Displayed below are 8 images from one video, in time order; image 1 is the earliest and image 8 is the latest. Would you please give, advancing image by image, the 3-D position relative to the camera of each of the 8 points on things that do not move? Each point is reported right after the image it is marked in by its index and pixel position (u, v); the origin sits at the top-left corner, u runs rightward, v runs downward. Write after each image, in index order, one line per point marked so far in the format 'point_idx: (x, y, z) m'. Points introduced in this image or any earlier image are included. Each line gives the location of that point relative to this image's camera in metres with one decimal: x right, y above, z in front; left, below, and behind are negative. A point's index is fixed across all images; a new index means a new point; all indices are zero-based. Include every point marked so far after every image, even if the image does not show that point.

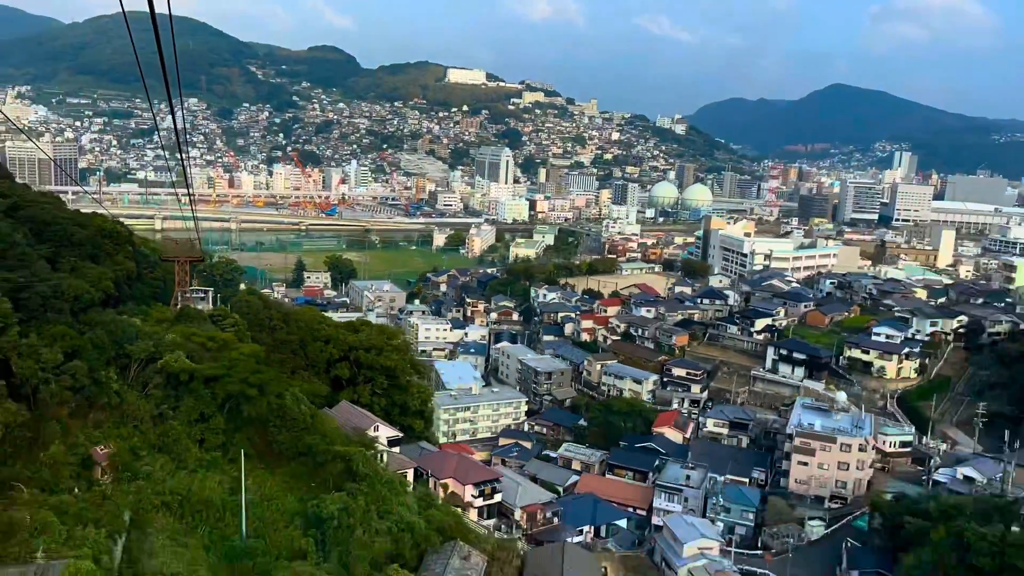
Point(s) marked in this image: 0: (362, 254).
0: (-2.6, +0.6, +14.8) m
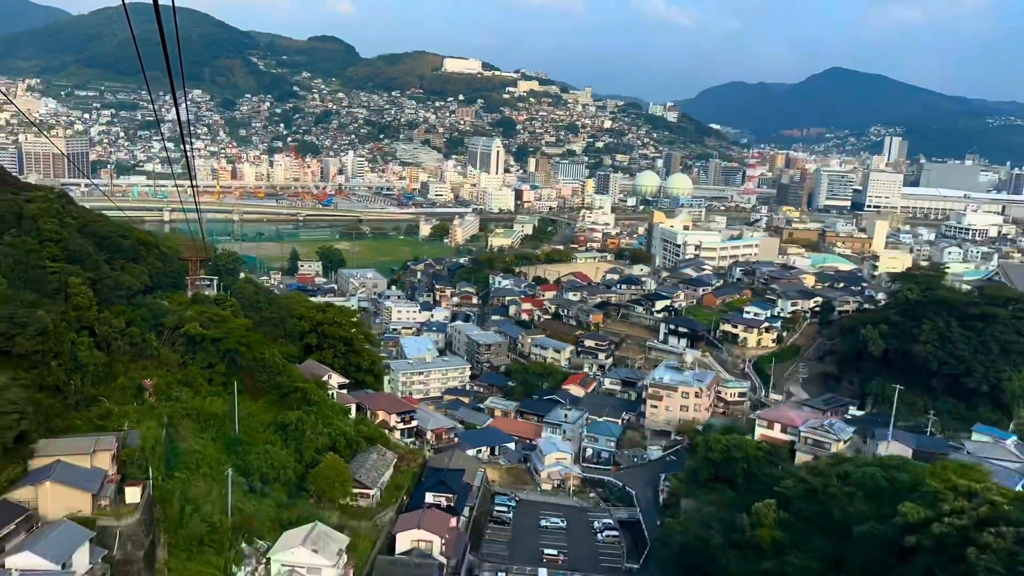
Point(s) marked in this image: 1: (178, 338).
0: (-3.1, +0.9, +16.3) m
1: (-1.6, -0.3, +4.0) m
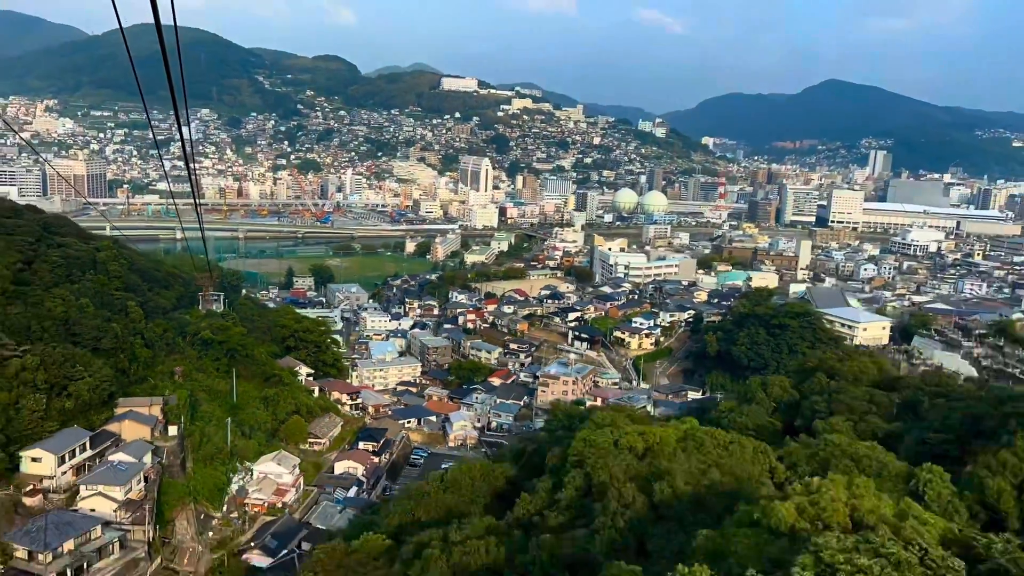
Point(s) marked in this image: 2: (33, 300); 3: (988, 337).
0: (-3.7, +0.6, +18.4) m
1: (-2.3, -0.4, +6.1) m
2: (-3.0, 0.0, +5.2) m
3: (+4.1, -0.5, +7.2) m
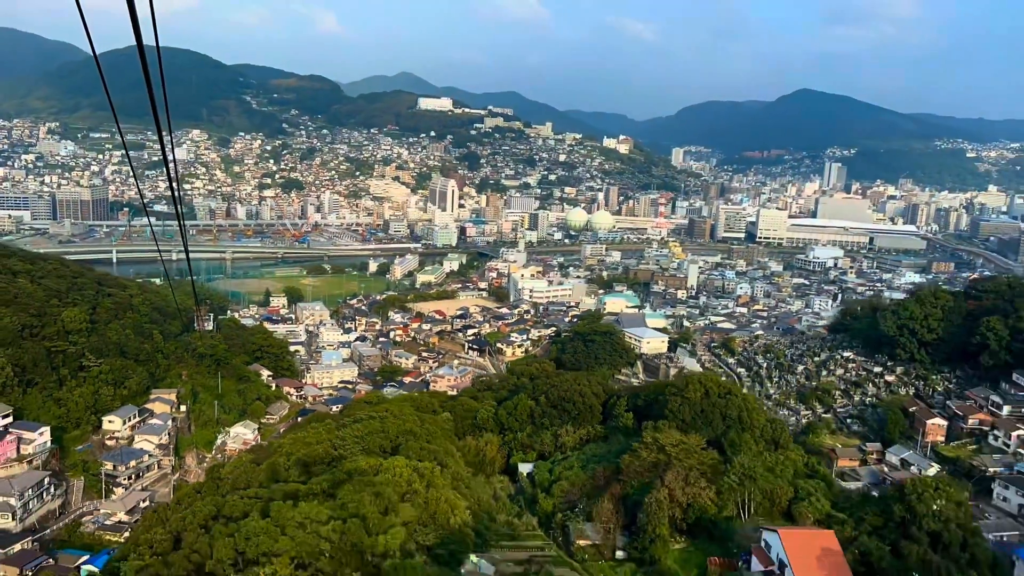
0: (-5.2, +0.2, +22.0) m
1: (-3.7, -0.8, +9.7) m
2: (-4.4, -0.4, +8.8) m
3: (+2.7, -0.8, +10.8) m
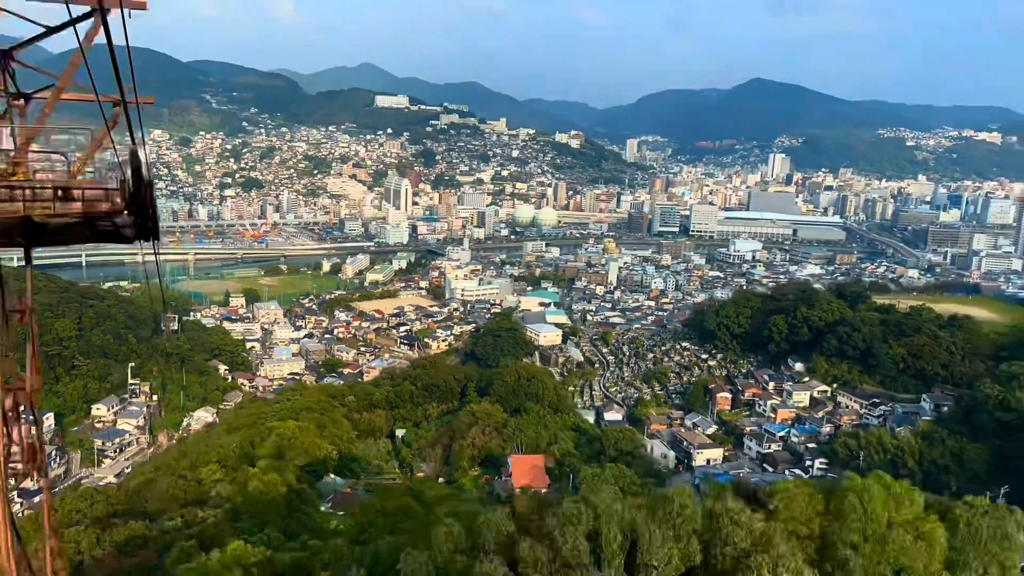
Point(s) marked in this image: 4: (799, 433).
0: (-7.0, +0.2, +23.9) m
1: (-5.0, -0.9, +11.7) m
2: (-5.6, -0.6, +10.8) m
3: (+1.4, -0.9, +13.1) m
4: (+2.8, -1.4, +7.9) m
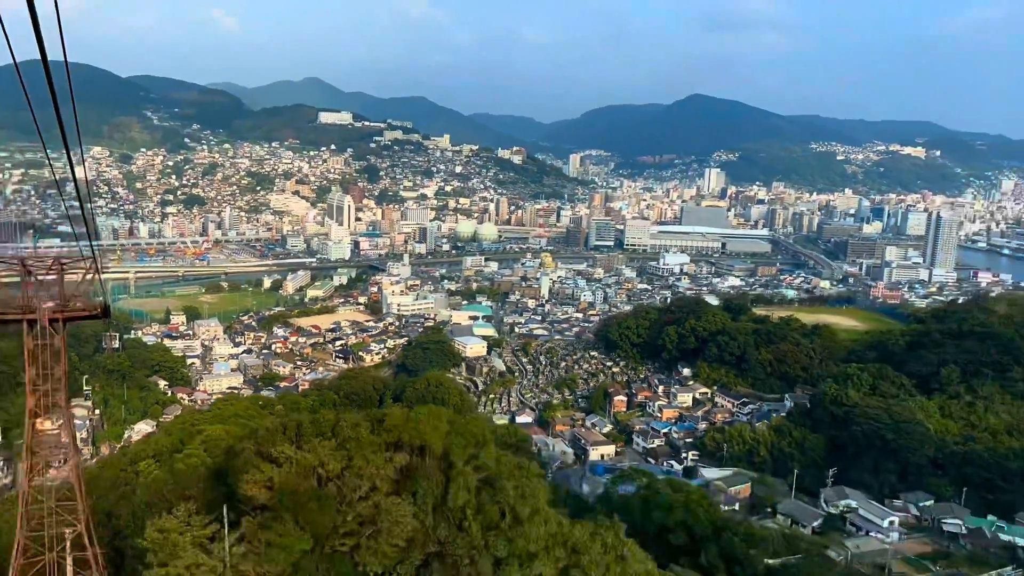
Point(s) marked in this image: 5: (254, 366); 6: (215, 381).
0: (-8.9, -0.3, +24.5) m
1: (-6.1, -1.2, +12.4) m
2: (-6.7, -0.9, +11.4) m
3: (+0.2, -1.1, +14.1) m
4: (+1.8, -1.5, +9.0) m
5: (-4.9, -1.5, +15.6) m
6: (-5.2, -1.6, +14.4) m
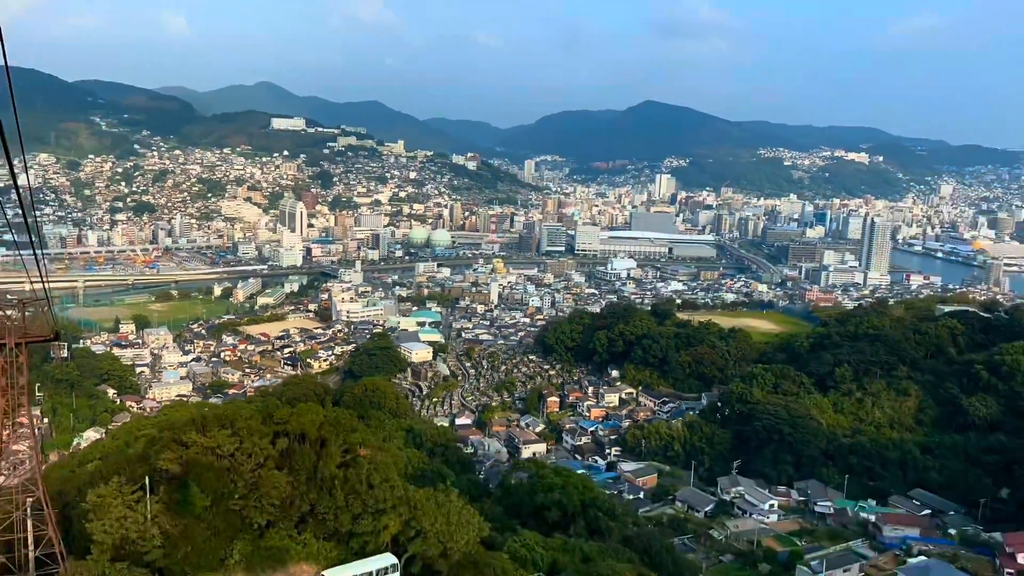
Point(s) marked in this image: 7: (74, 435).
0: (-10.4, -0.5, +24.5) m
1: (-7.0, -1.4, +12.6) m
2: (-7.6, -1.1, +11.6) m
3: (-0.9, -1.3, +14.7) m
4: (+1.1, -1.6, +9.6) m
5: (-6.0, -1.7, +15.9) m
6: (-6.2, -1.8, +14.6) m
7: (-6.0, -2.0, +11.3) m
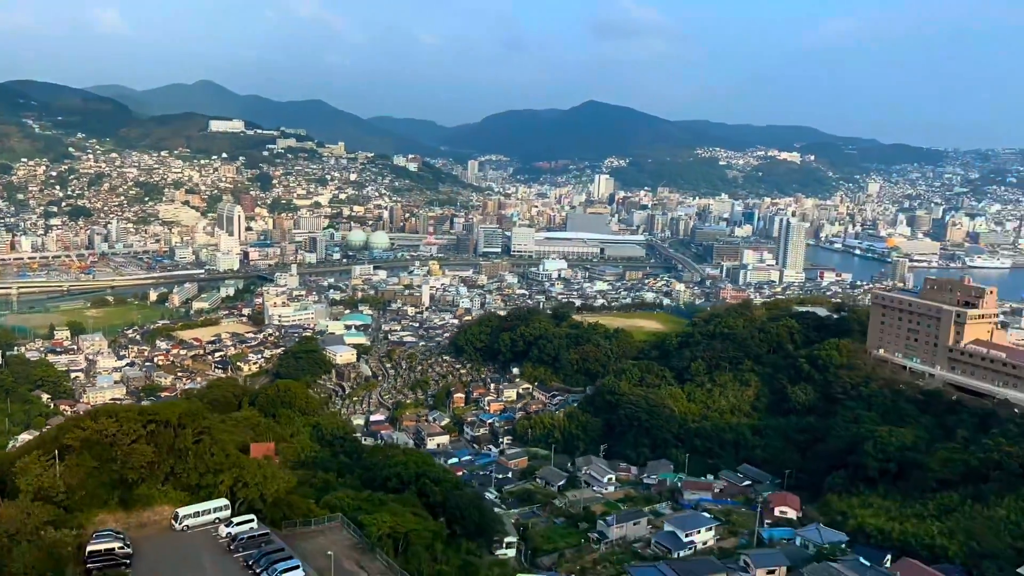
0: (-12.5, -0.7, +25.0) m
1: (-8.4, -1.6, +13.2) m
2: (-8.9, -1.3, +12.2) m
3: (-2.4, -1.4, +15.7) m
4: (-0.2, -1.7, +10.8) m
5: (-7.6, -1.8, +16.6) m
6: (-7.7, -2.0, +15.3) m
7: (-7.4, -2.2, +12.0) m
